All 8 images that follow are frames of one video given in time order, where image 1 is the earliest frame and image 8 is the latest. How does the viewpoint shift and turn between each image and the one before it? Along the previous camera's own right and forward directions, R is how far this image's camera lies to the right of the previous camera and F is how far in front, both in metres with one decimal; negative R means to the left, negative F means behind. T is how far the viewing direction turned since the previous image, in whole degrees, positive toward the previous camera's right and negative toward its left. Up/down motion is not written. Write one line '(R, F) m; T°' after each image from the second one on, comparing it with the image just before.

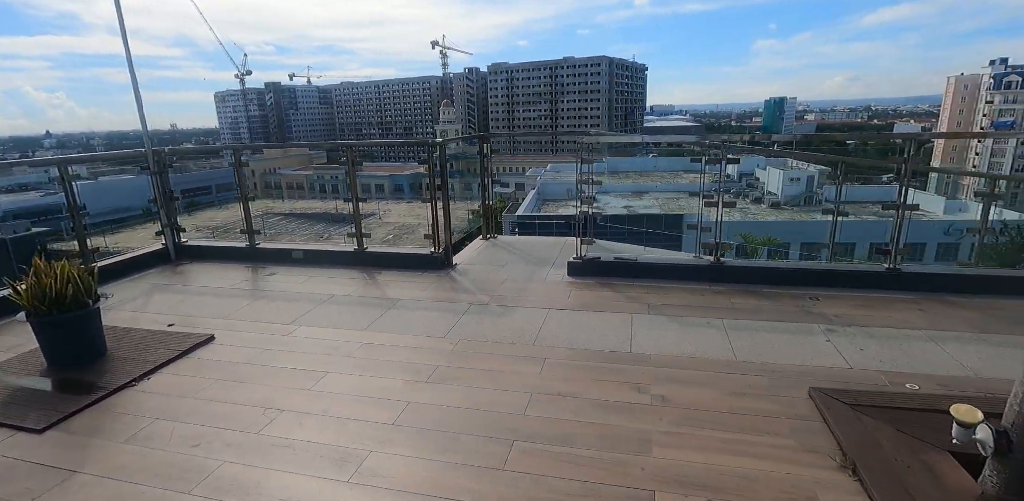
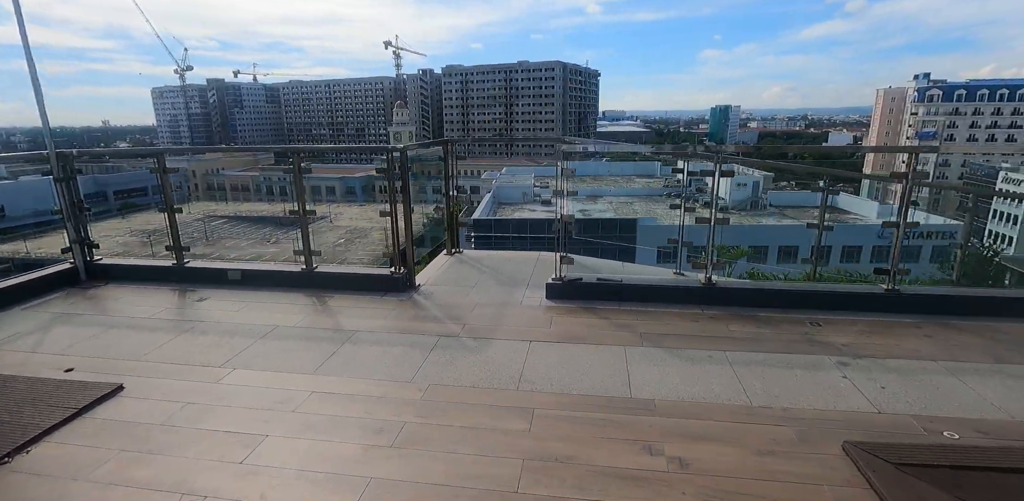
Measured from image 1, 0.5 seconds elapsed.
(-0.1, +0.4) m; +5°
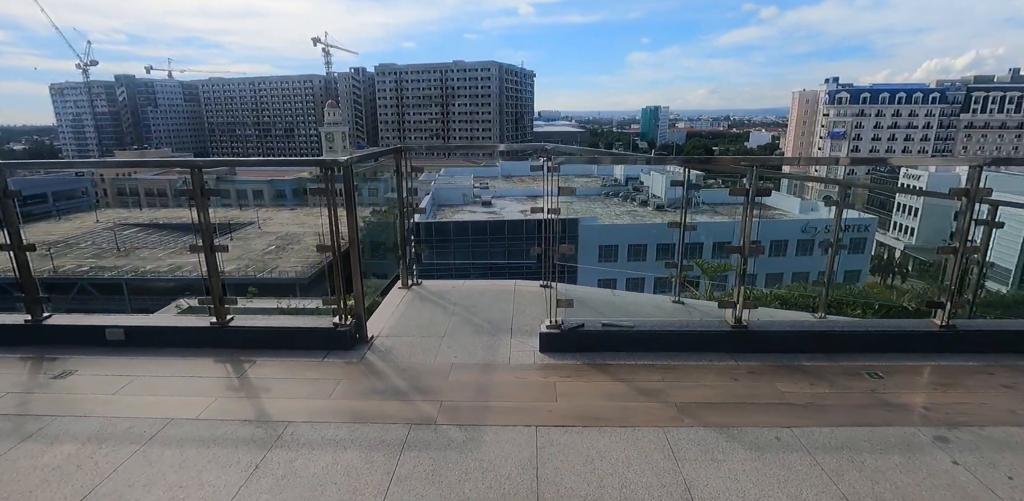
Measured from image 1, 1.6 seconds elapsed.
(-0.2, +0.7) m; +7°
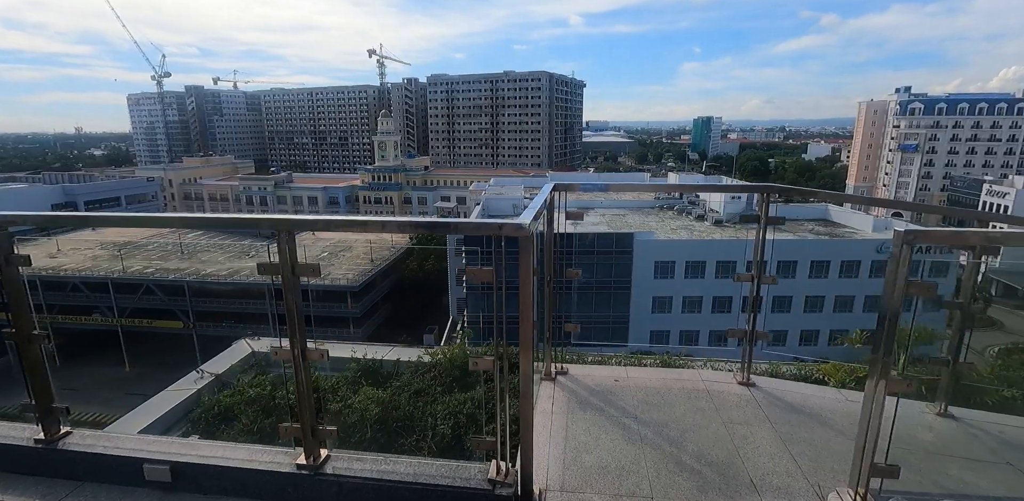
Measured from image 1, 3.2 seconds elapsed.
(-0.7, +1.0) m; -5°
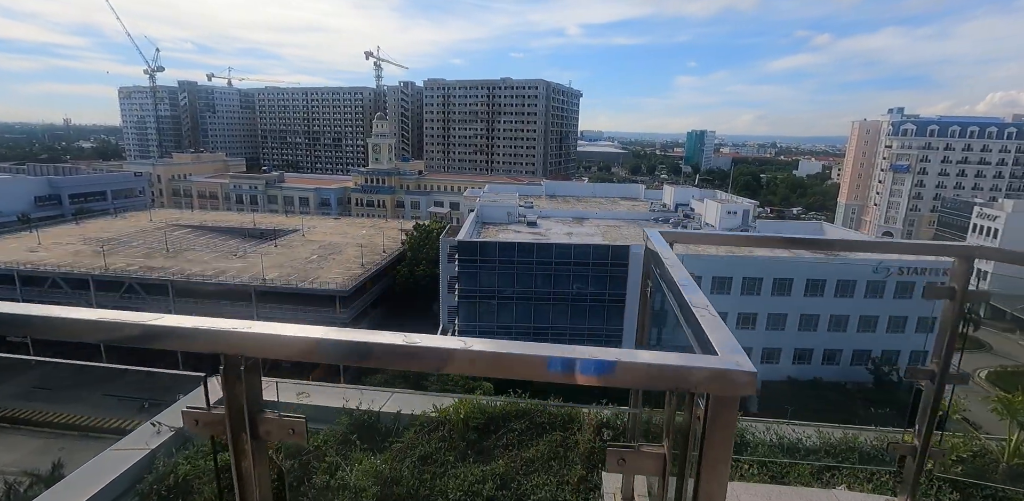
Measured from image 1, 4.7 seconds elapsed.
(-0.3, +0.7) m; +1°
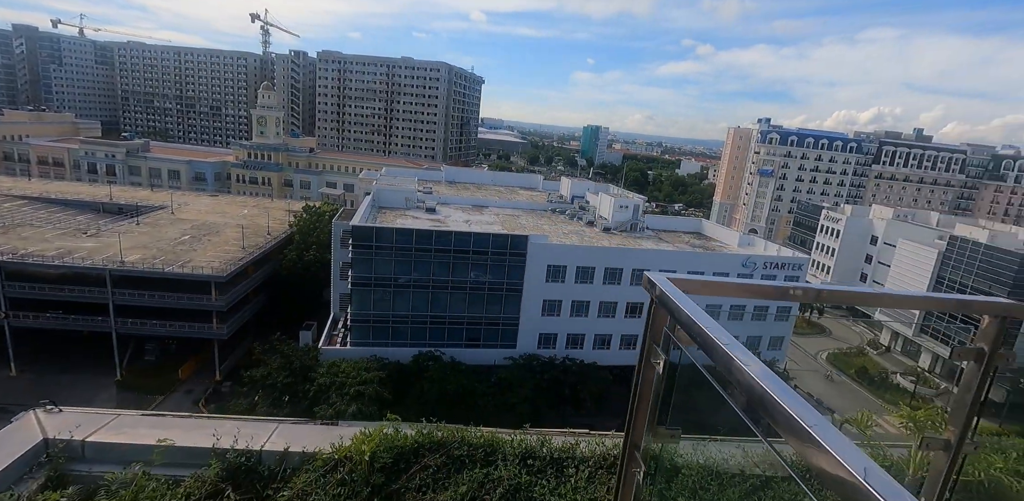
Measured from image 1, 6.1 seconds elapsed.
(-0.1, +0.5) m; +12°
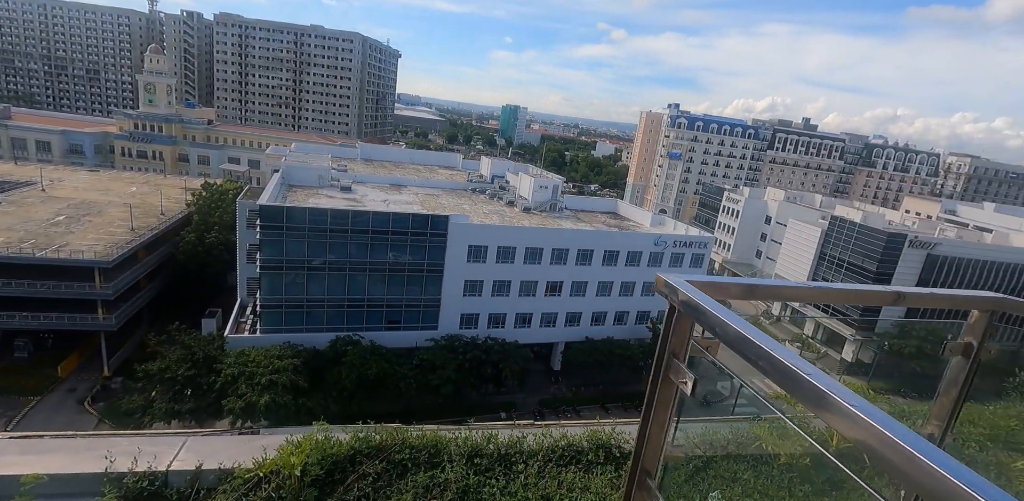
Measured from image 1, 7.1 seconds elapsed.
(0.0, +0.2) m; +9°
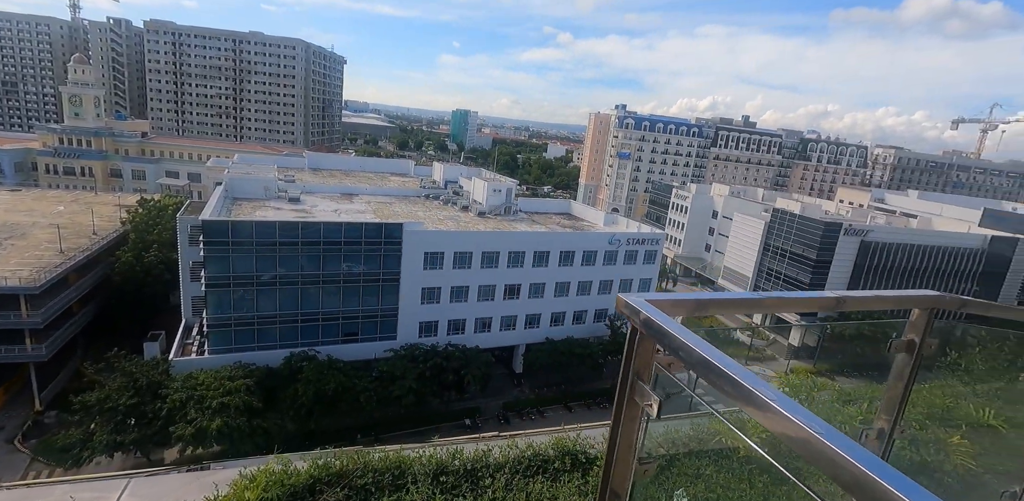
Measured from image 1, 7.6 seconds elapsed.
(+0.1, +0.1) m; +5°
